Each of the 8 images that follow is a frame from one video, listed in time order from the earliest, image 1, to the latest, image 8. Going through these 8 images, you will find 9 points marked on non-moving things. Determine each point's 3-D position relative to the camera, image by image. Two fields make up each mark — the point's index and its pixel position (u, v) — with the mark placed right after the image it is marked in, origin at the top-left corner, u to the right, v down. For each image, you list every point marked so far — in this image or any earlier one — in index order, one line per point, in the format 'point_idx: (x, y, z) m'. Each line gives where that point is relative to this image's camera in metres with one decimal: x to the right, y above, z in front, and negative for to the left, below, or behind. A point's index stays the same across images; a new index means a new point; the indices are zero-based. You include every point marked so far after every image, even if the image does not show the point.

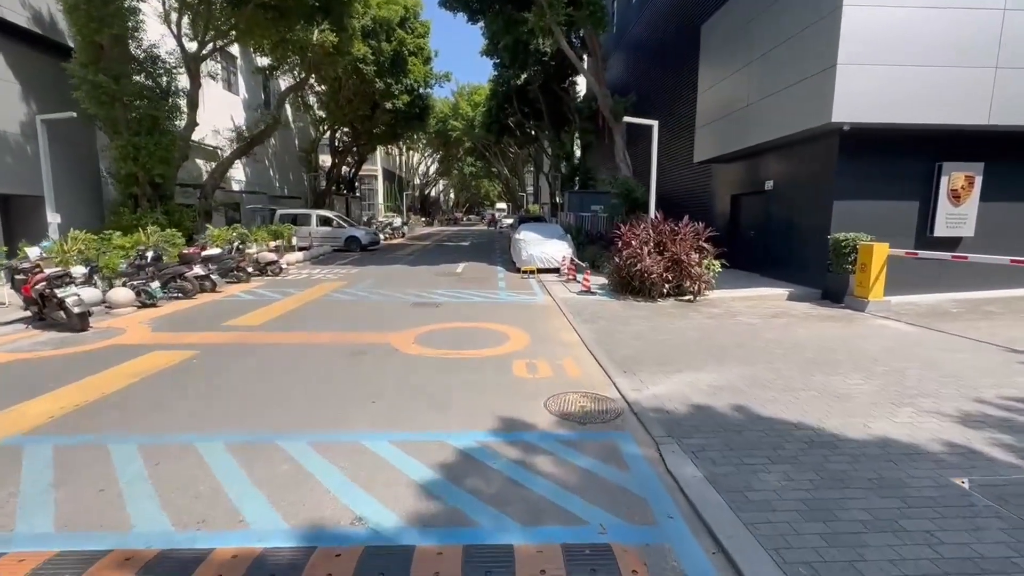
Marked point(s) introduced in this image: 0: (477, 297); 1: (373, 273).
0: (-0.9, -0.3, +12.0) m
1: (-5.0, +0.5, +16.8) m
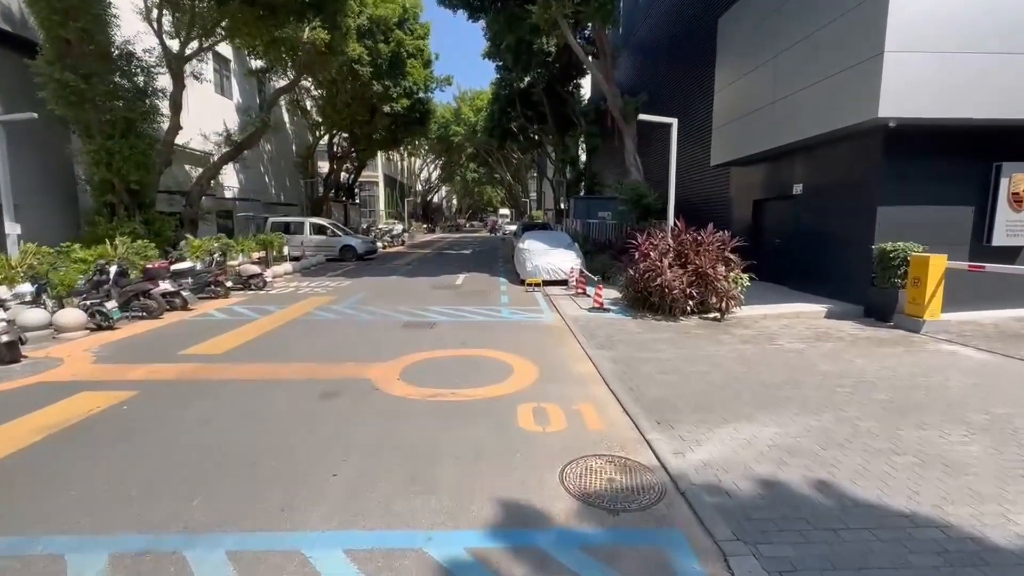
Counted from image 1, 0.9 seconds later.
0: (-0.8, -0.7, +10.7) m
1: (-4.8, +0.1, +15.6) m
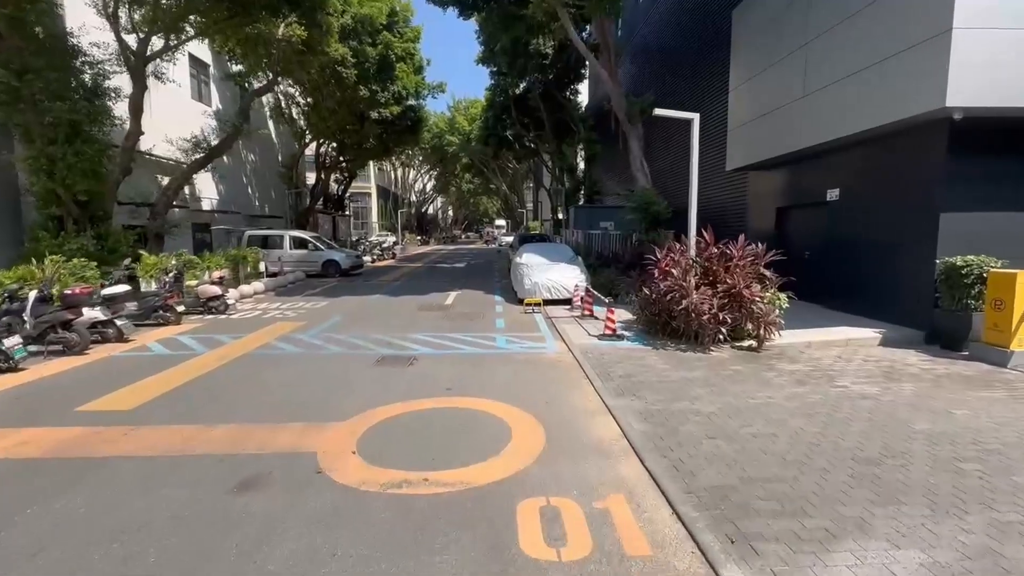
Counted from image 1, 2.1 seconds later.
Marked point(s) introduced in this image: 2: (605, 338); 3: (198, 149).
0: (-0.9, -1.1, +9.0) m
1: (-4.9, -0.6, +13.9) m
2: (+1.9, -1.0, +9.4) m
3: (-11.9, +5.3, +17.8) m
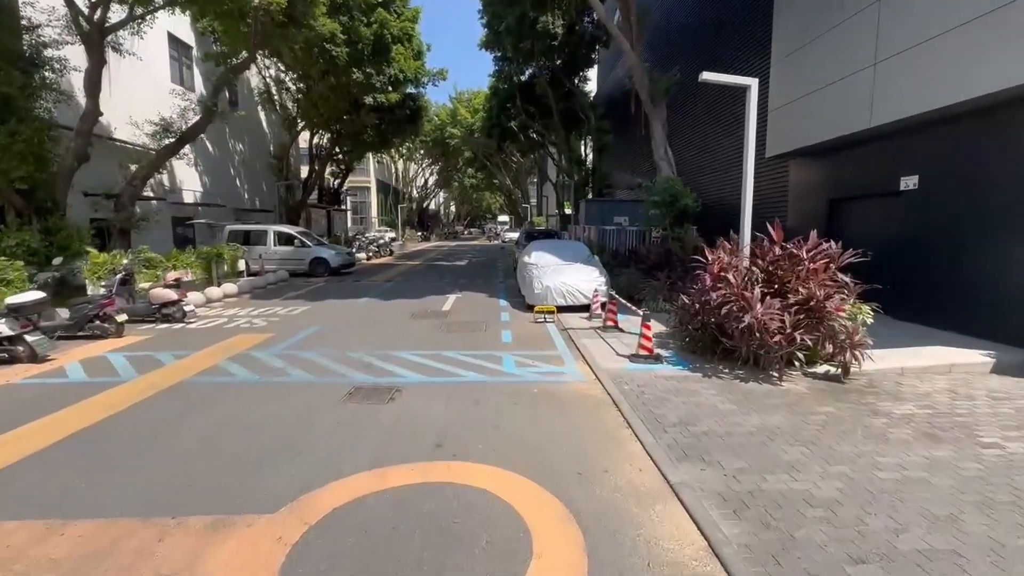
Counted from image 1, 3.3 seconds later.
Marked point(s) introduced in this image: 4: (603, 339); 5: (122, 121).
0: (-0.7, -1.3, +7.2) m
1: (-4.8, -0.6, +12.1) m
2: (+2.0, -1.1, +7.5) m
3: (-11.6, +5.2, +16.0) m
4: (+1.7, -1.0, +9.0) m
5: (-13.1, +5.6, +15.7) m
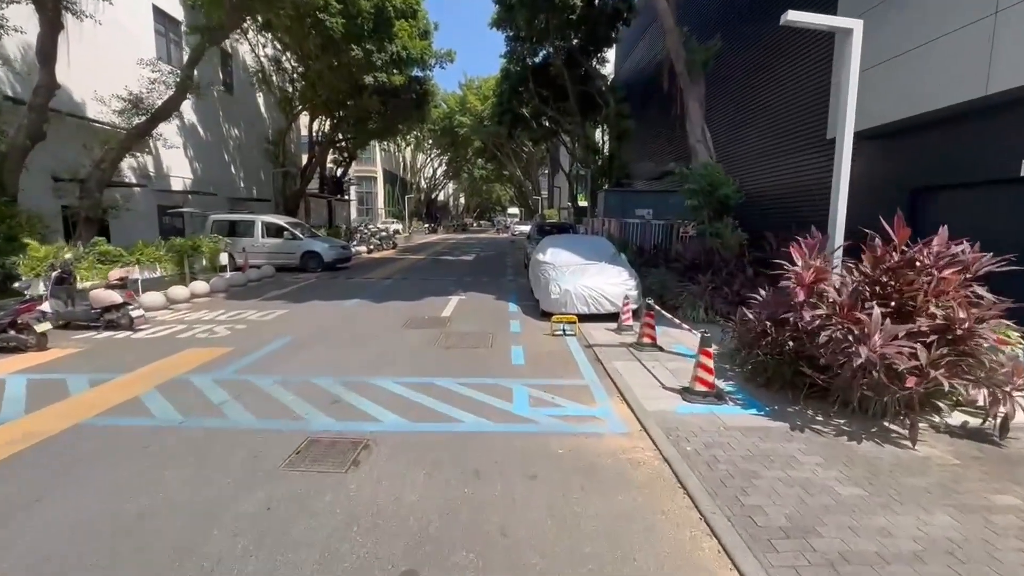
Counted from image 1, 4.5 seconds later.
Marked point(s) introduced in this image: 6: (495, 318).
0: (-0.6, -1.4, +5.3) m
1: (-4.5, -0.7, +10.3) m
2: (+2.2, -1.3, +5.6) m
3: (-11.2, +5.3, +14.2) m
4: (+1.9, -1.1, +7.2) m
5: (-12.7, +5.7, +14.0) m
6: (-0.4, -0.6, +10.1) m
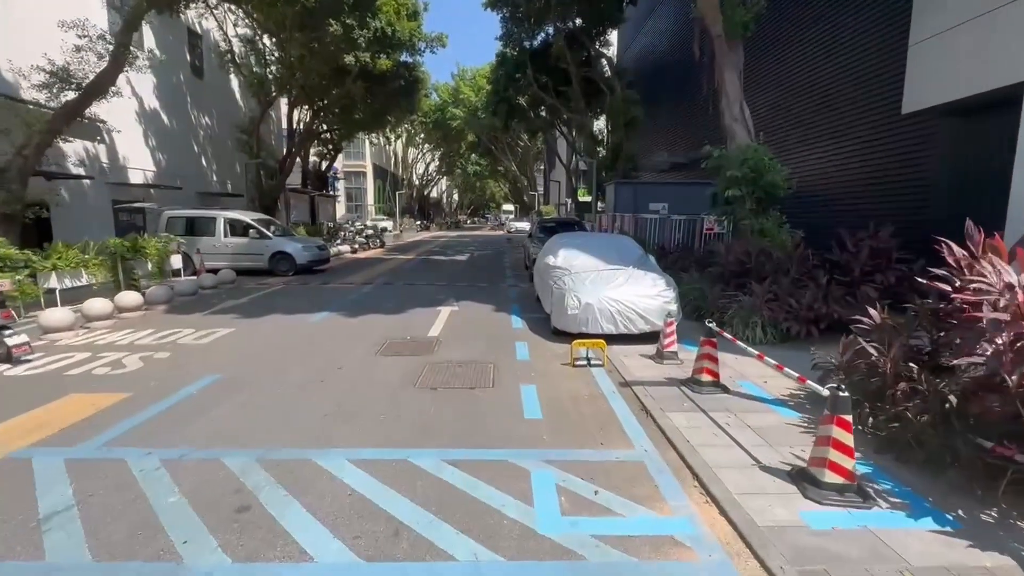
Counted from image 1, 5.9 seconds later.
0: (-0.4, -1.7, +3.2) m
1: (-4.4, -0.9, +8.1) m
2: (+2.3, -1.5, +3.5) m
3: (-11.2, +5.1, +11.9) m
4: (+2.1, -1.3, +5.0) m
5: (-12.6, +5.4, +11.7) m
6: (-0.3, -0.9, +8.0) m
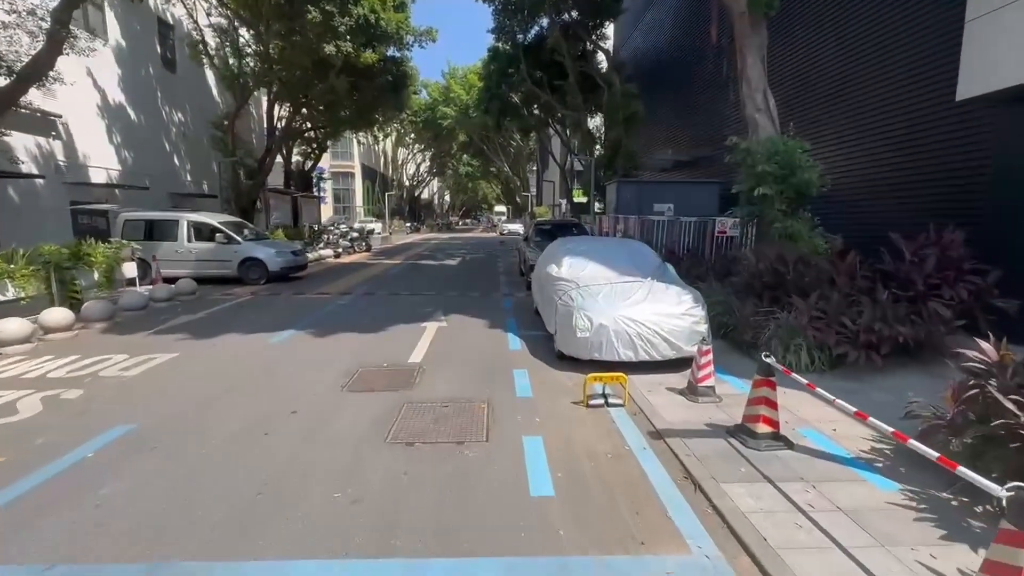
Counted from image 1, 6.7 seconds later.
0: (-0.4, -1.9, +1.9) m
1: (-4.4, -1.2, +6.7) m
2: (+2.4, -1.8, +2.3) m
3: (-11.3, +4.8, +10.4) m
4: (+2.1, -1.6, +3.8) m
5: (-12.8, +5.1, +10.2) m
6: (-0.3, -1.1, +6.7) m
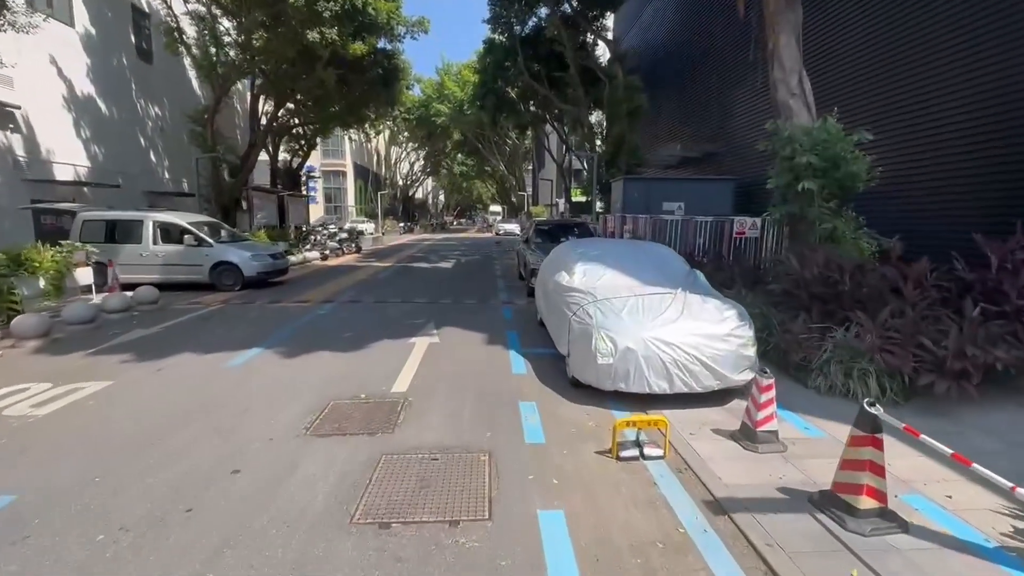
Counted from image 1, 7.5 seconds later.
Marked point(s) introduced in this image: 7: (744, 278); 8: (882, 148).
0: (-0.2, -2.1, +0.7) m
1: (-4.4, -1.3, +5.5) m
2: (+2.5, -1.9, +1.1) m
3: (-11.3, +4.6, +9.1) m
4: (+2.2, -1.7, +2.6) m
5: (-12.8, +4.9, +8.9) m
6: (-0.2, -1.3, +5.5) m
7: (+4.4, +0.2, +8.9) m
8: (+7.0, +2.9, +8.7) m
